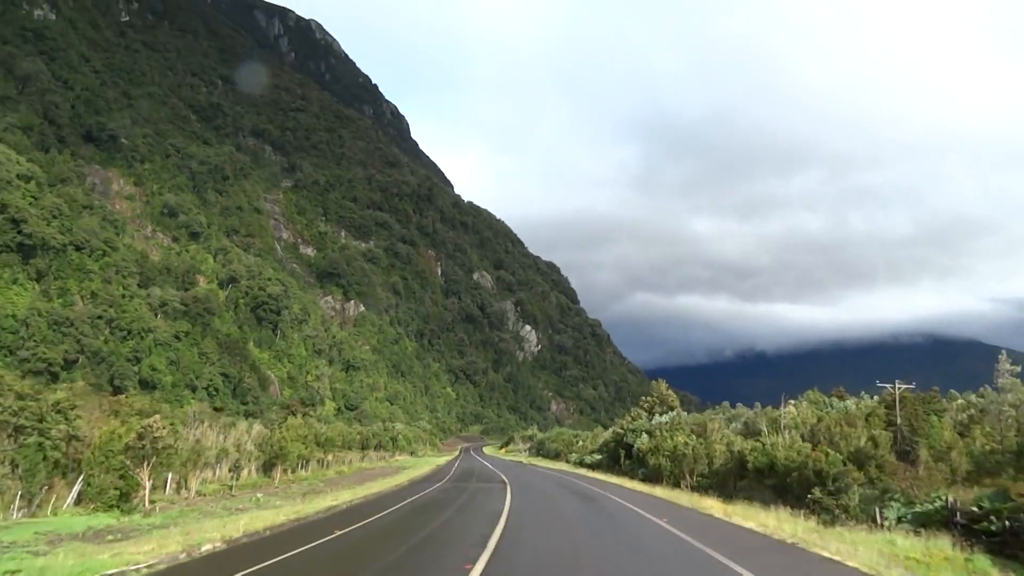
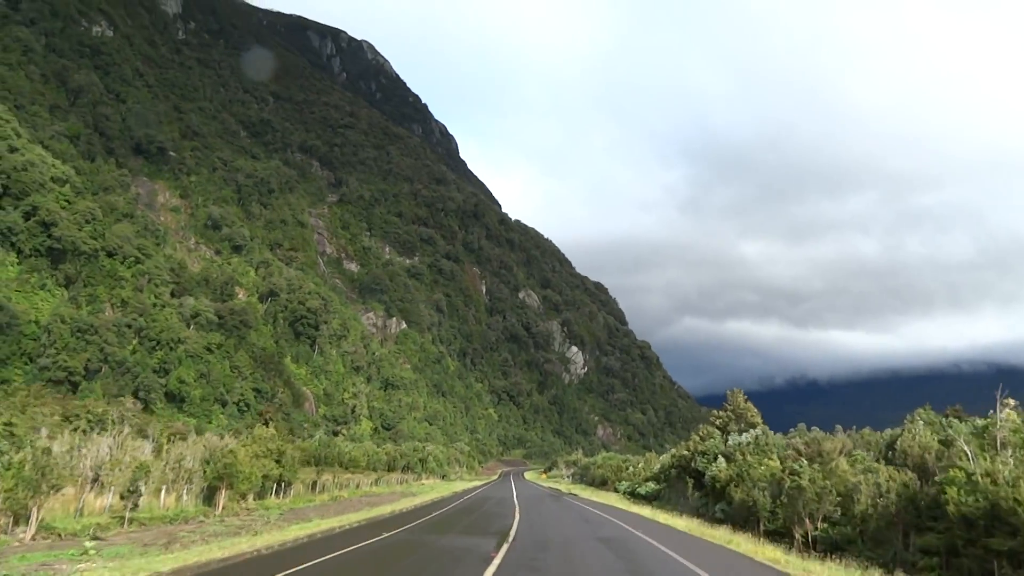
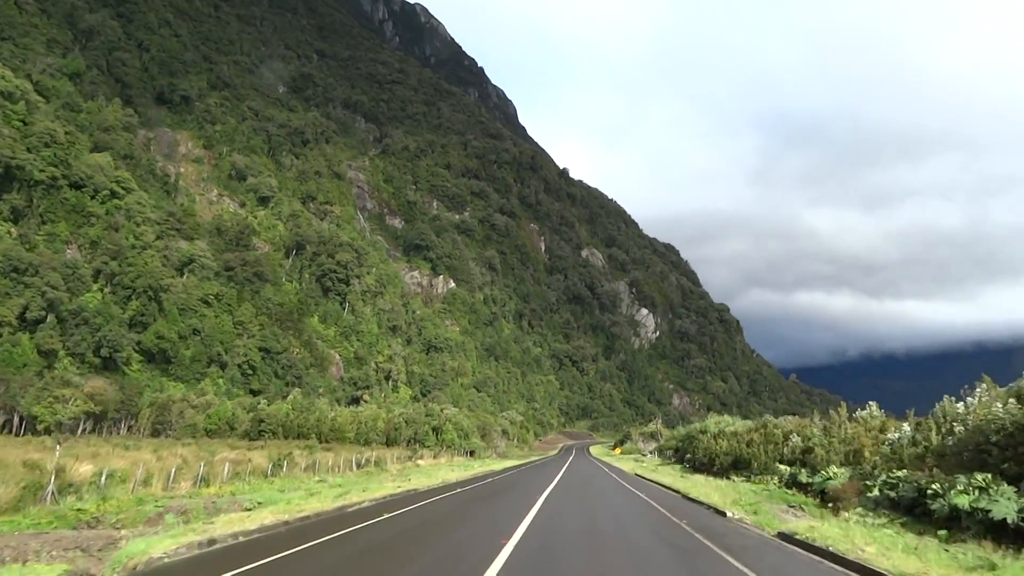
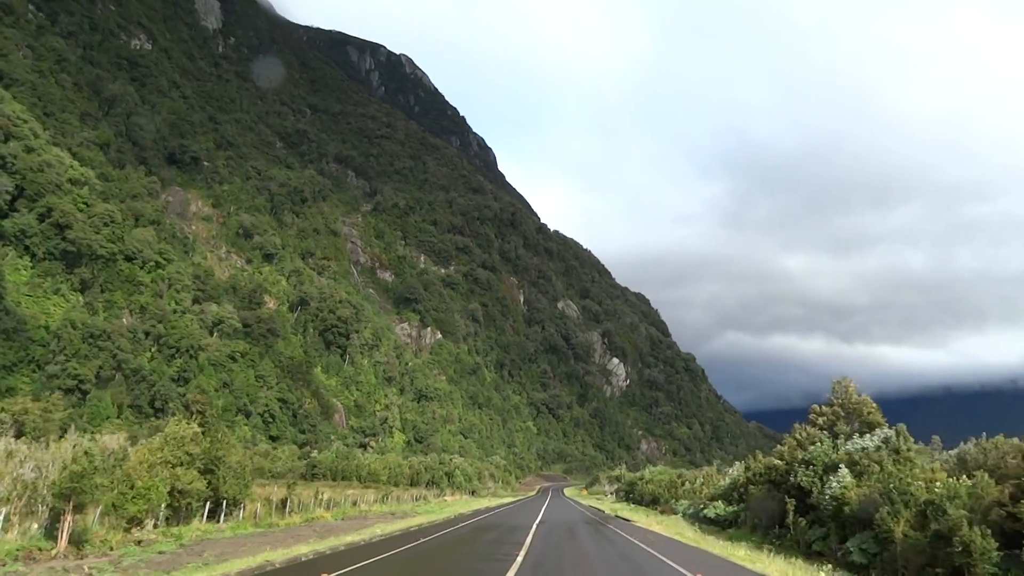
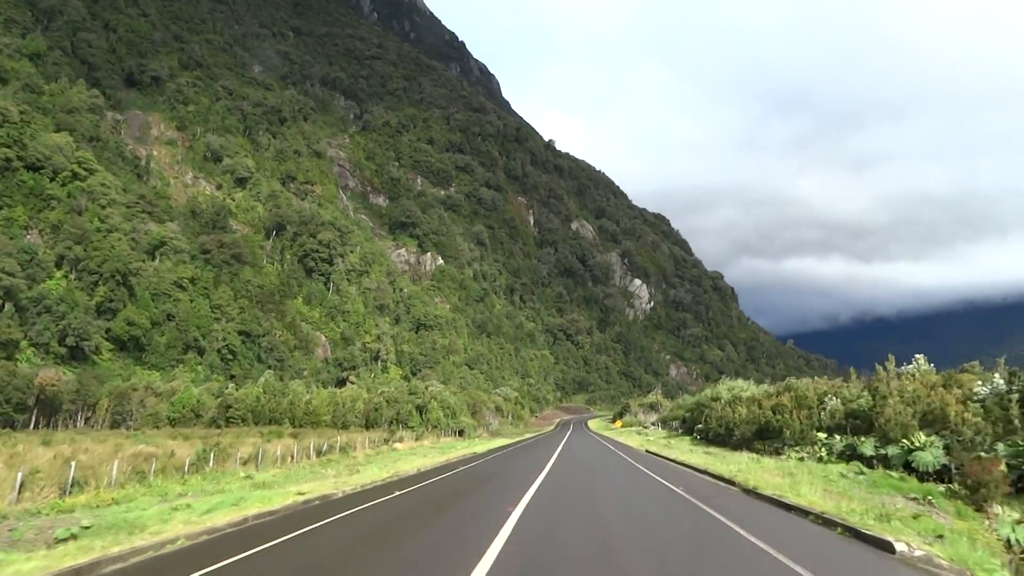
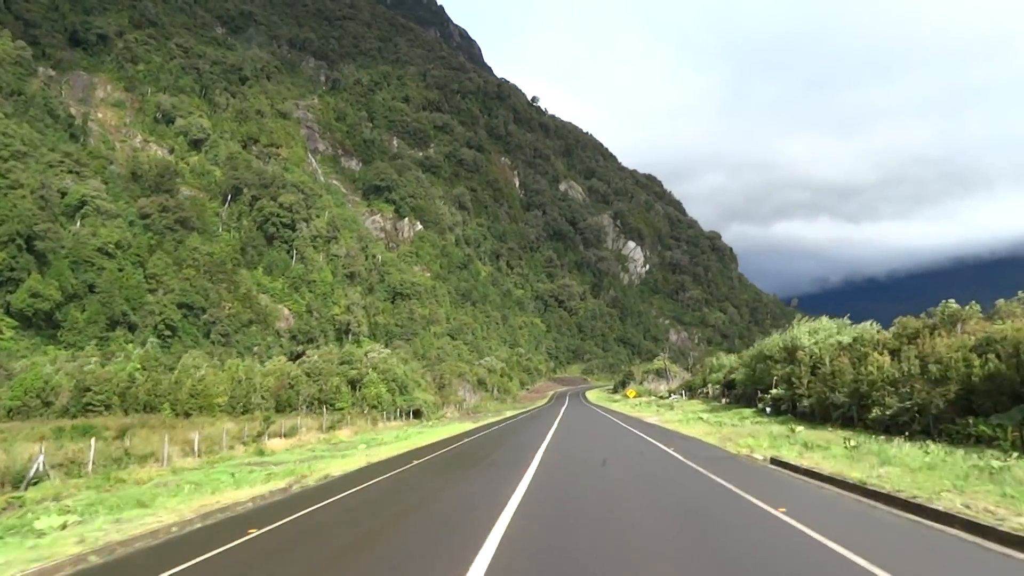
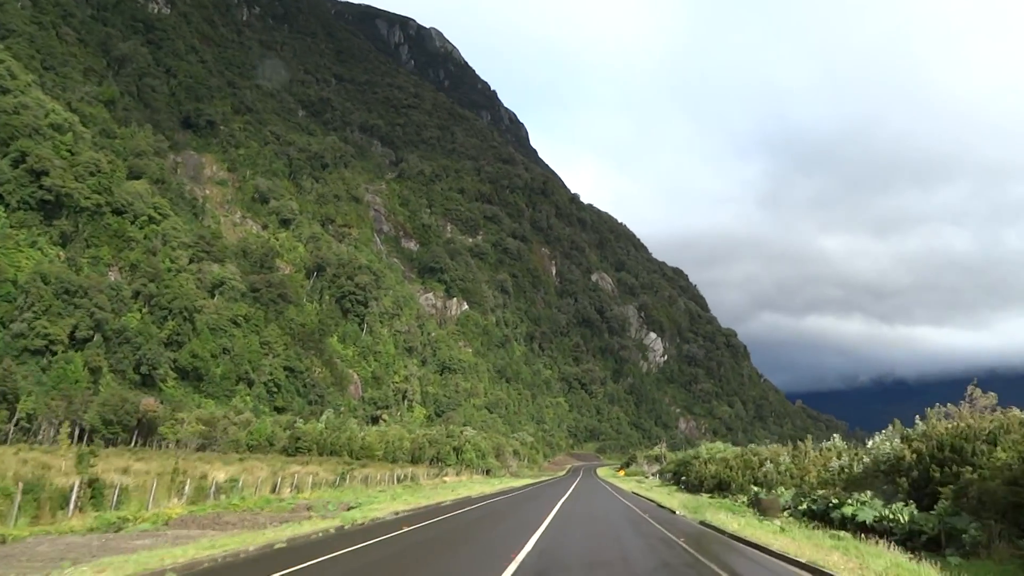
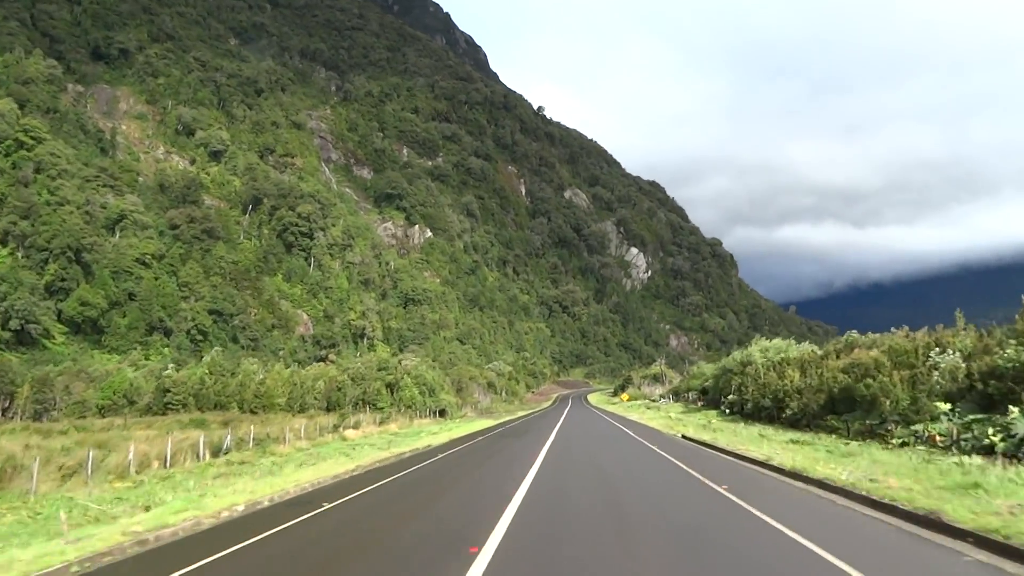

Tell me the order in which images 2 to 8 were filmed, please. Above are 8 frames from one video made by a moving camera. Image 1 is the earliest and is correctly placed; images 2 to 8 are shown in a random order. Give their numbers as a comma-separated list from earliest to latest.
2, 4, 7, 3, 5, 8, 6
